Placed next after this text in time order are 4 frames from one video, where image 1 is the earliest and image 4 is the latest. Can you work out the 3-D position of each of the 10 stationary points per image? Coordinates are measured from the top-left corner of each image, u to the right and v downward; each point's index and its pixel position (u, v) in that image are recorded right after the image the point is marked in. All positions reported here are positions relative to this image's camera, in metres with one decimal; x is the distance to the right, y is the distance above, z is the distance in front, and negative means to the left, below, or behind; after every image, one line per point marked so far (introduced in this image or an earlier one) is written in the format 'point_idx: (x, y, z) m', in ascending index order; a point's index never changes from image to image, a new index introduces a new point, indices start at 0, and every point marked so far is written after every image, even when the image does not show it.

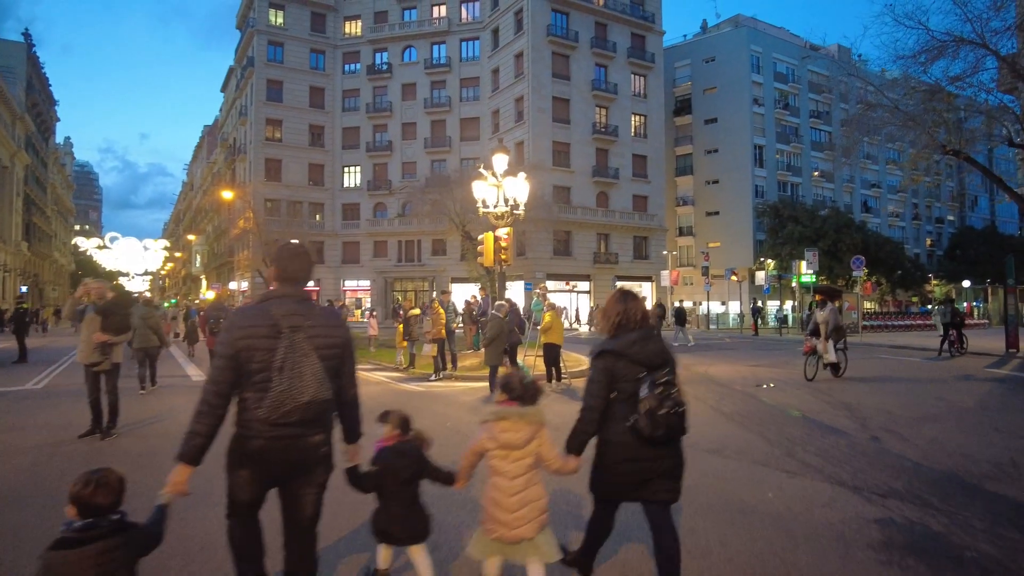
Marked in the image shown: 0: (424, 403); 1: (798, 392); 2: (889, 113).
0: (-1.5, -1.7, +9.7) m
1: (+4.5, -1.6, +10.1) m
2: (+9.1, +4.2, +15.4) m
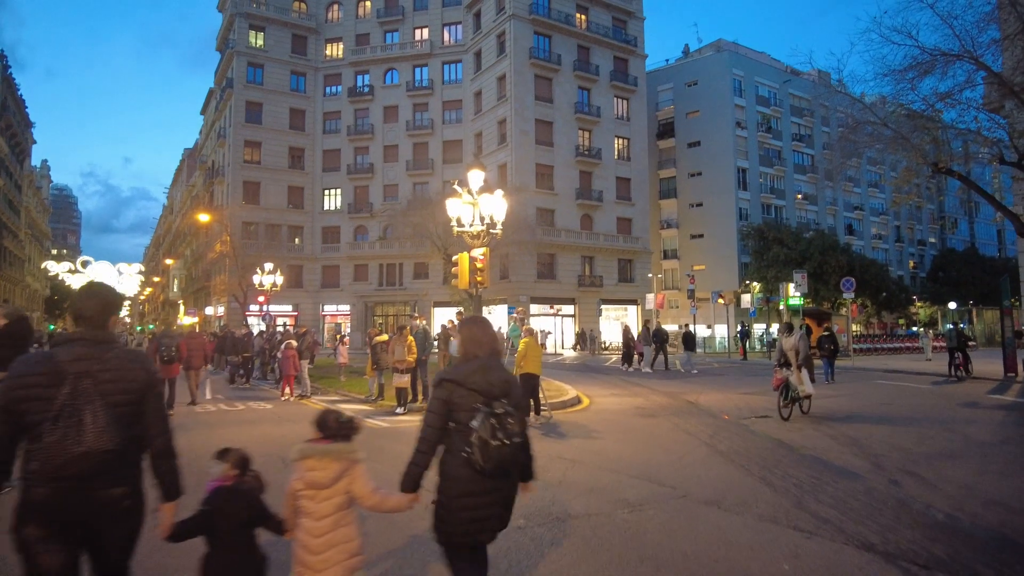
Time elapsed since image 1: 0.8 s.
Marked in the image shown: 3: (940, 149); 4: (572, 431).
0: (-1.8, -2.0, +8.7) m
1: (+4.1, -2.0, +9.3) m
2: (+8.5, +3.7, +14.9) m
3: (+9.5, +3.1, +14.3) m
4: (+0.7, -2.0, +8.7) m
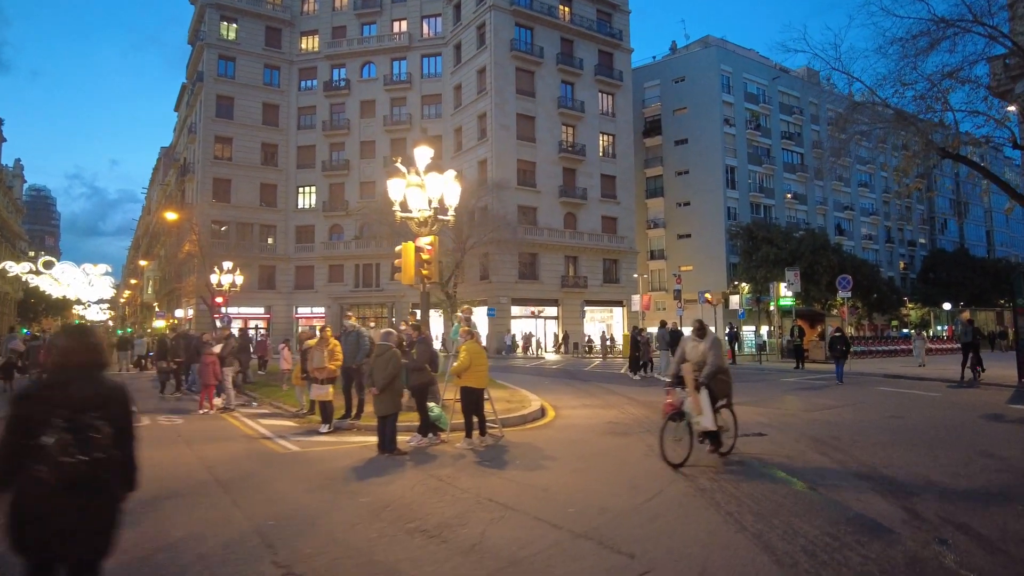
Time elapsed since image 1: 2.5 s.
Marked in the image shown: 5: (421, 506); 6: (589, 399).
0: (-2.6, -1.9, +7.0) m
1: (+3.4, -1.9, +7.6) m
2: (+7.7, +3.8, +13.3) m
3: (+8.7, +3.2, +12.8) m
4: (0.0, -1.9, +7.0) m
5: (-0.7, -1.7, +5.1) m
6: (+1.6, -2.3, +13.1) m
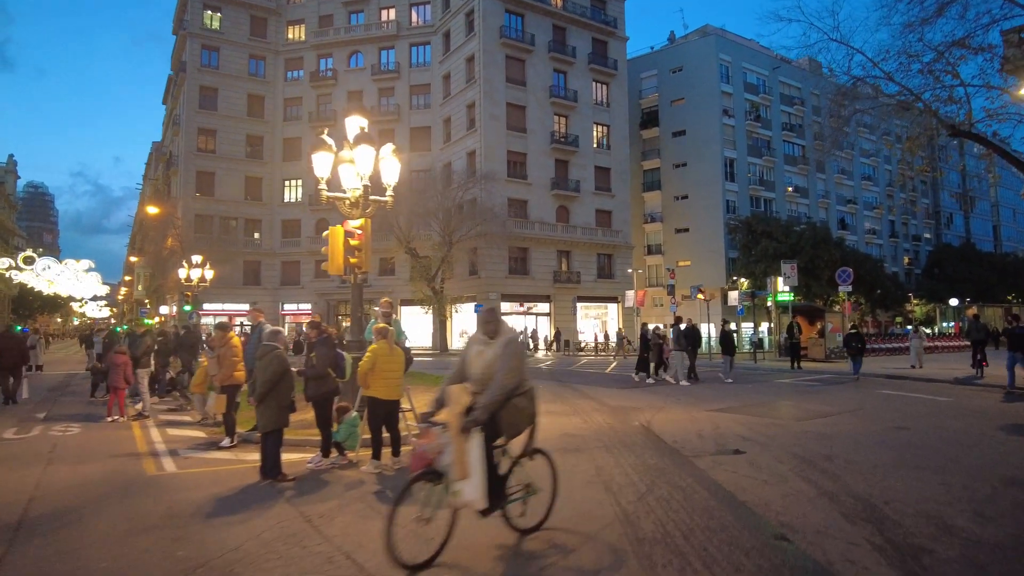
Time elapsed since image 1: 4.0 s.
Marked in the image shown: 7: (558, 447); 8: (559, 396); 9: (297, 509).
0: (-3.4, -1.8, +5.6) m
1: (+2.6, -1.7, +6.2) m
2: (+6.9, +3.9, +11.9) m
3: (+7.9, +3.4, +11.4) m
4: (-0.8, -1.8, +5.6) m
5: (-1.5, -1.6, +3.7) m
6: (+0.8, -2.1, +11.7) m
7: (+0.6, -1.9, +7.5) m
8: (+1.0, -2.3, +13.3) m
9: (-1.7, -1.7, +5.0) m
